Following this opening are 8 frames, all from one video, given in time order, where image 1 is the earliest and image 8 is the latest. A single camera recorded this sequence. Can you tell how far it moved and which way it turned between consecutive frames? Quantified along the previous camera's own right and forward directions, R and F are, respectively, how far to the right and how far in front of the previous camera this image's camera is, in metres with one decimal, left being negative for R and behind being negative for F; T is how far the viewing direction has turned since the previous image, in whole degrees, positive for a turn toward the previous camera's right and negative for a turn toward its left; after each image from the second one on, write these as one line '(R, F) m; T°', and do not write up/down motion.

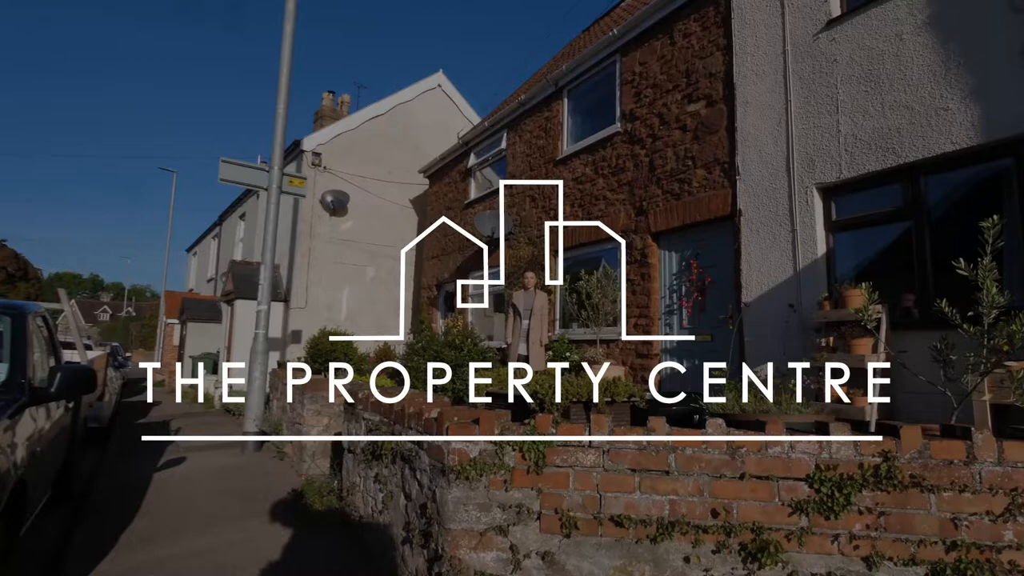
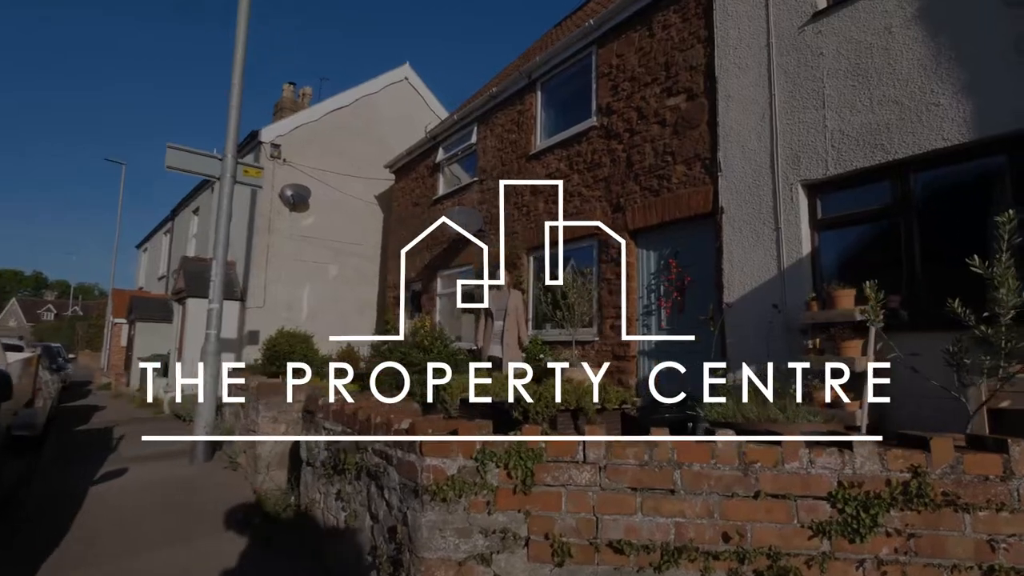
(-0.1, +0.4) m; +4°
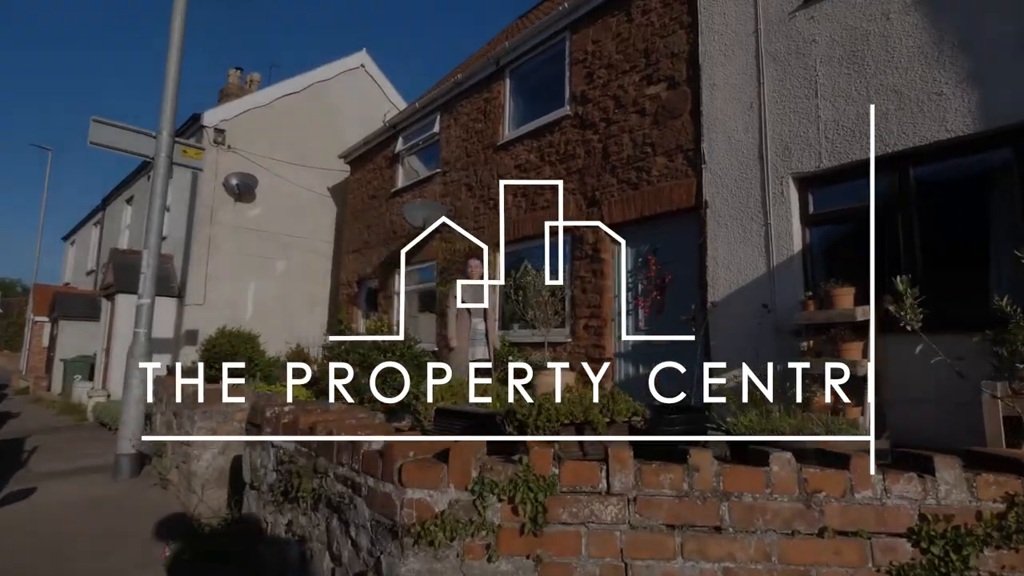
(-0.2, +0.6) m; +5°
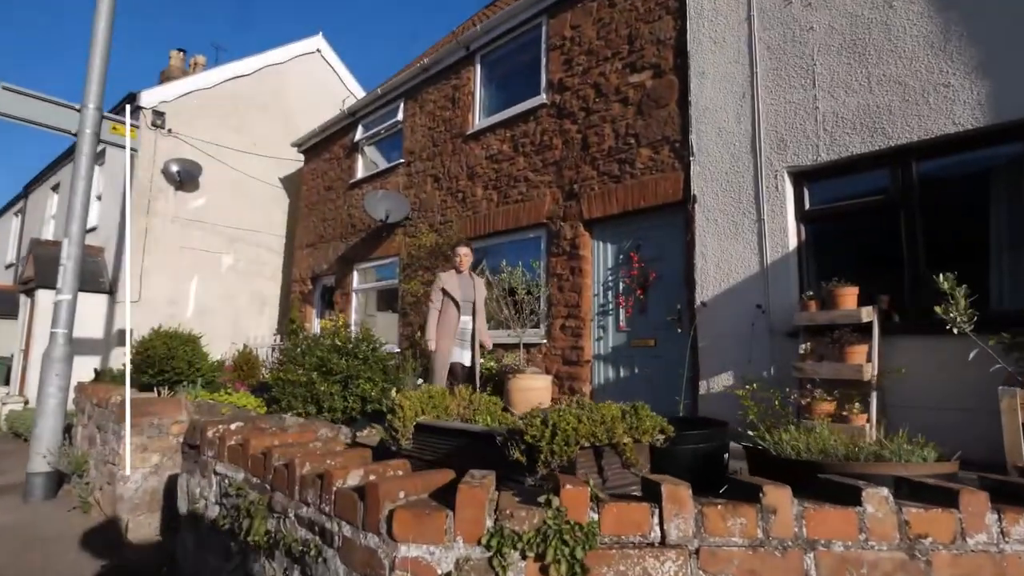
(-0.2, +0.5) m; +5°
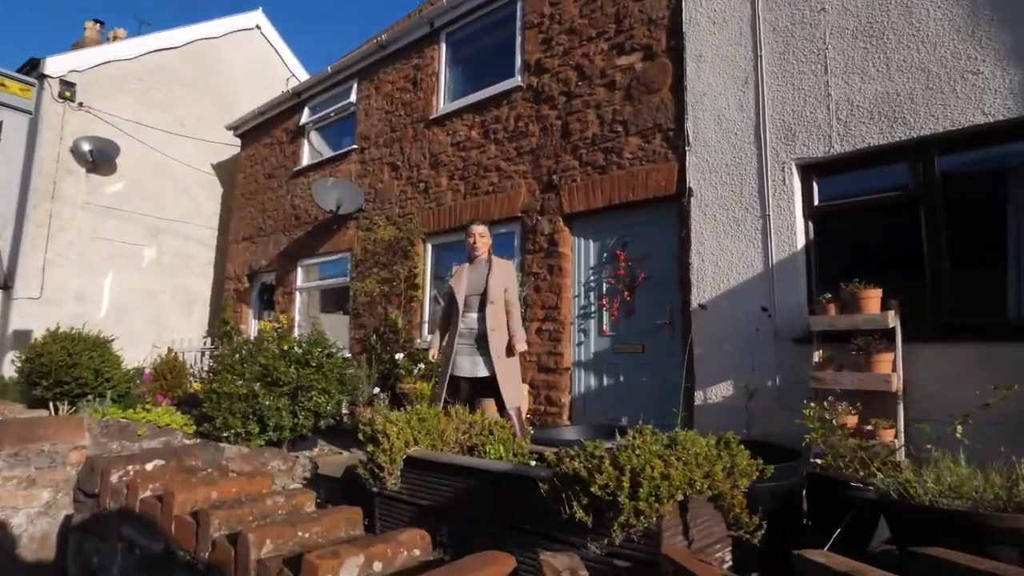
(-0.4, +0.7) m; +6°
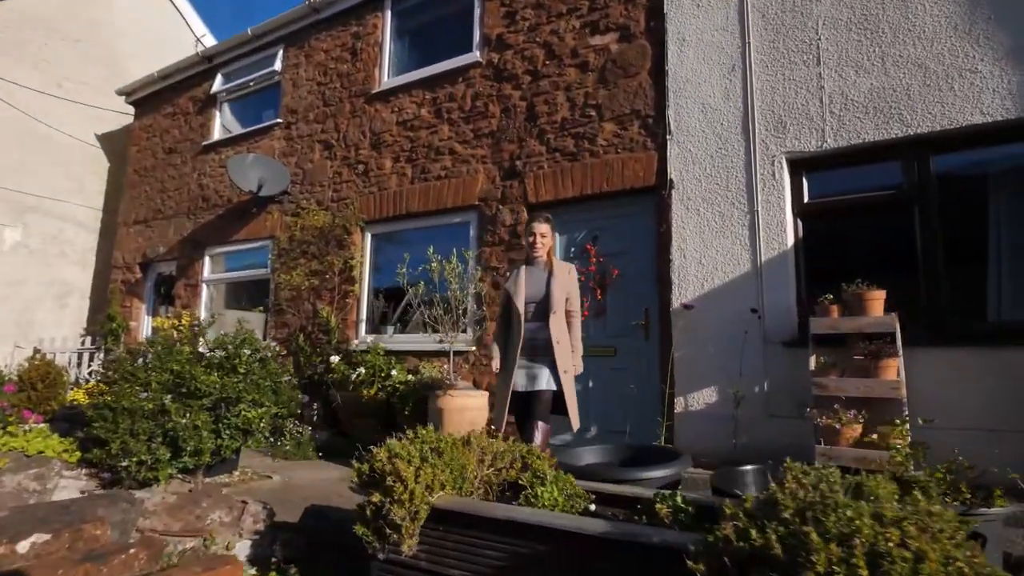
(-0.5, +0.7) m; +9°
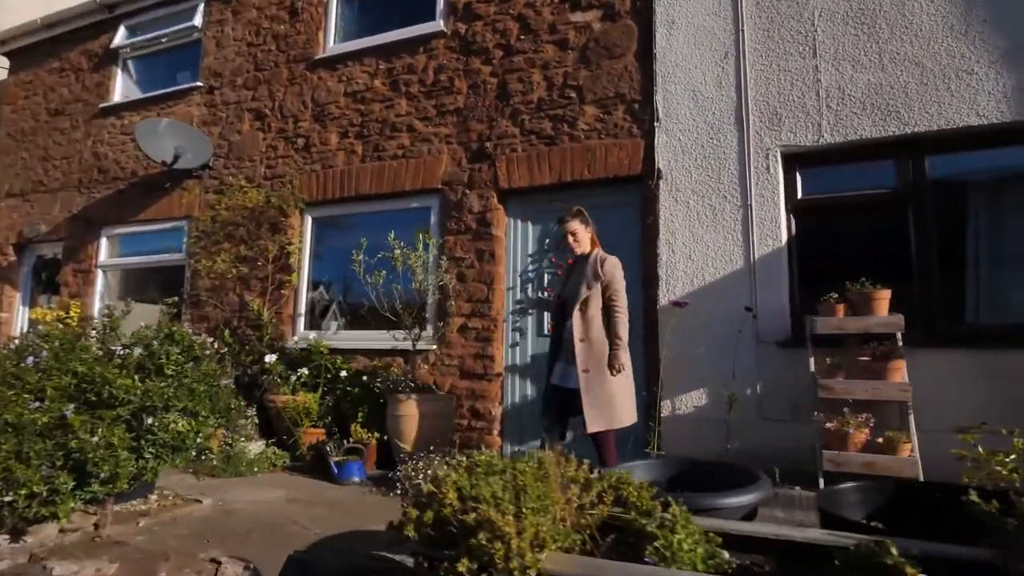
(-0.5, +0.6) m; +9°
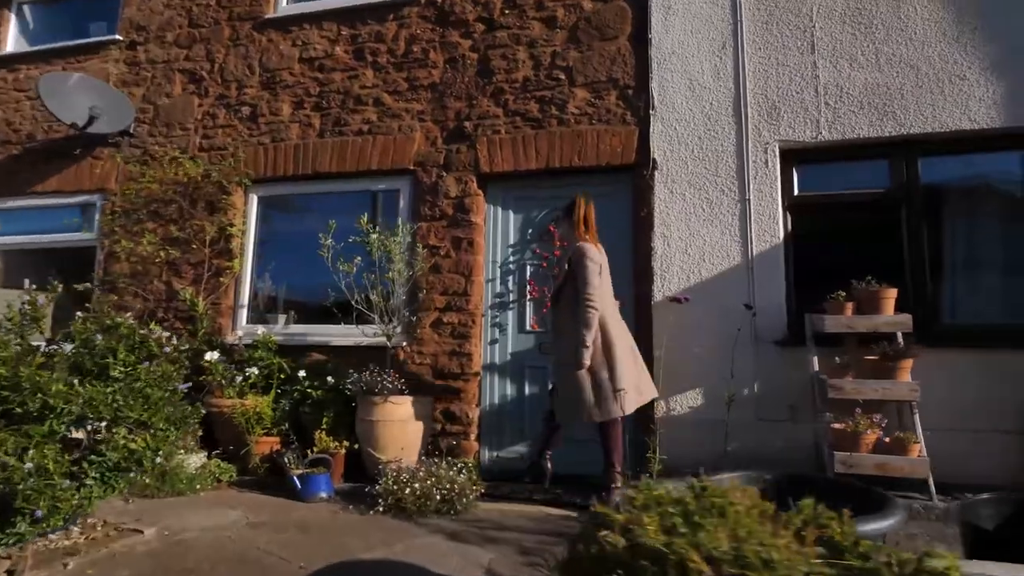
(-0.5, +0.4) m; +8°
